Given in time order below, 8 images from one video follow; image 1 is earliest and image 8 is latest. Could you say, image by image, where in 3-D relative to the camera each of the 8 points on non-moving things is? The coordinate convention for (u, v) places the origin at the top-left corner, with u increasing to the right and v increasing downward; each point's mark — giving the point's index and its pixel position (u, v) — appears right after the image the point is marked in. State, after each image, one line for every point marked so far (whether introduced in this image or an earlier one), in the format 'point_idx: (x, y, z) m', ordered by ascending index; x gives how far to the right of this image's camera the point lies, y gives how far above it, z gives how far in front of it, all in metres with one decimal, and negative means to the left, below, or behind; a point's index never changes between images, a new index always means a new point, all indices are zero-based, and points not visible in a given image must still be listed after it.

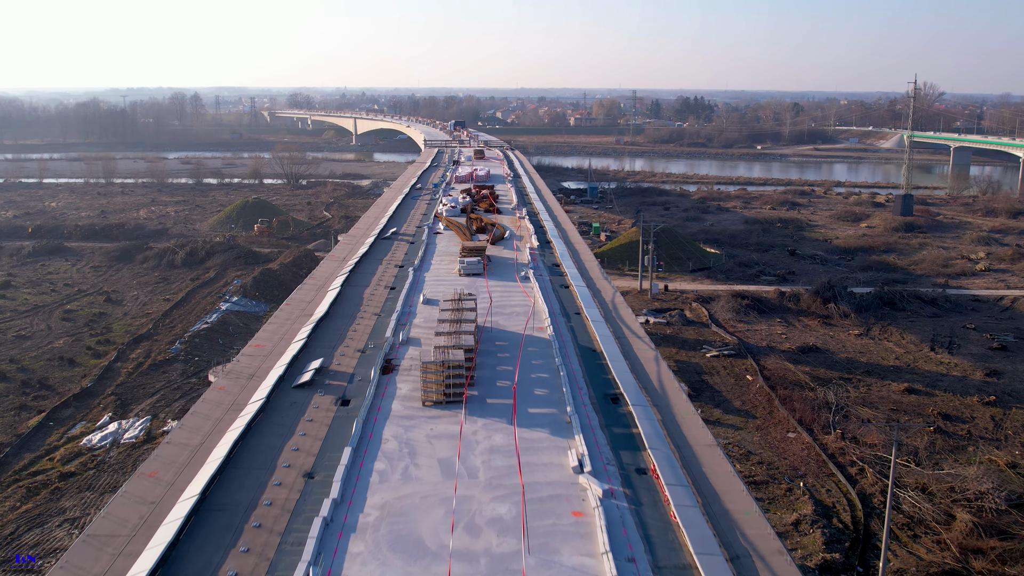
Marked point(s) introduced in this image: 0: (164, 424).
0: (-5.6, -2.2, +14.4) m
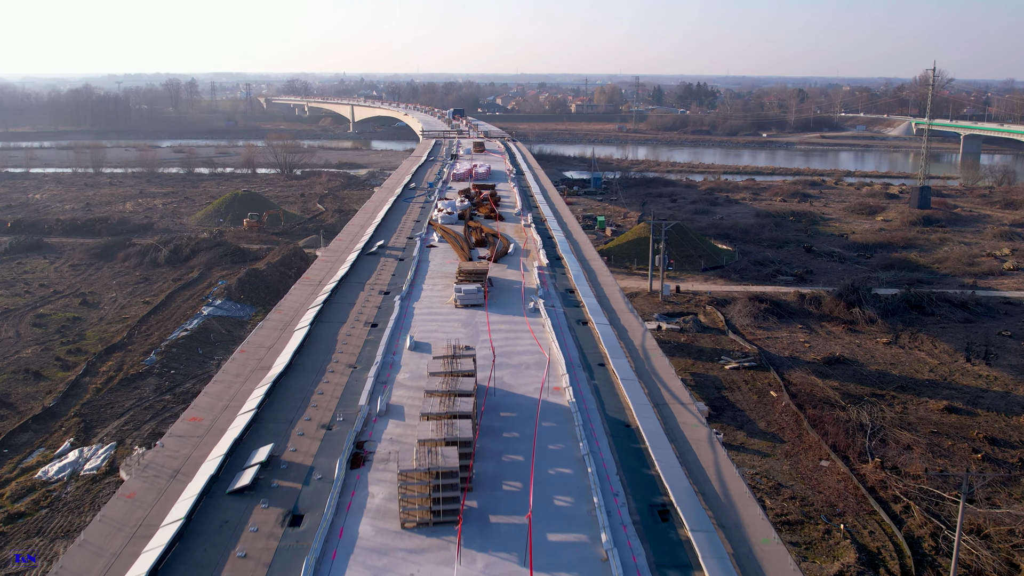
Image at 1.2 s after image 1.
0: (-5.5, -2.4, +13.0) m
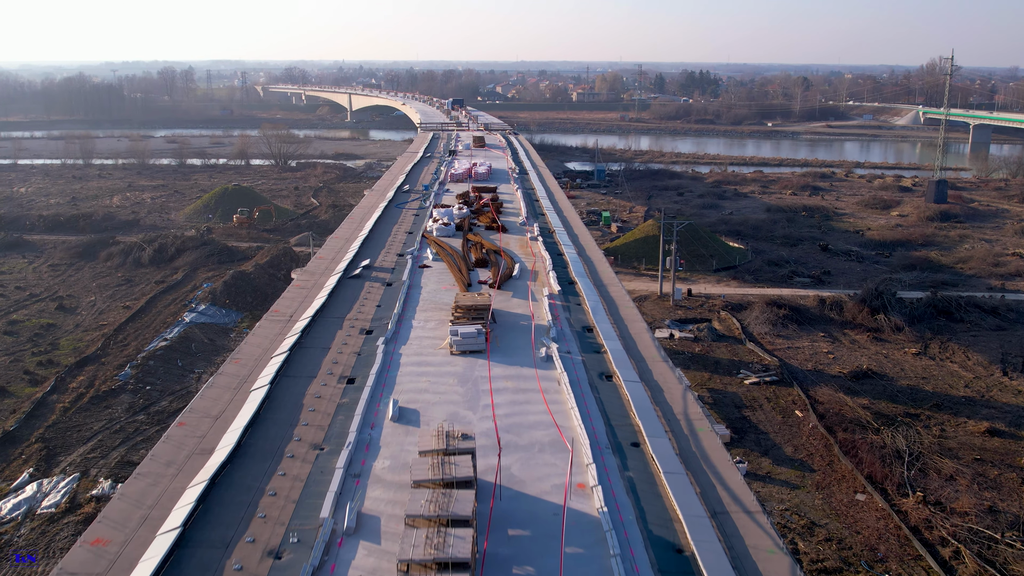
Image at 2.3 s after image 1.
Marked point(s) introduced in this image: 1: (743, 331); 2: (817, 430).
0: (-5.5, -2.6, +11.7) m
1: (+4.8, -0.9, +18.6) m
2: (+4.7, -2.2, +13.8) m
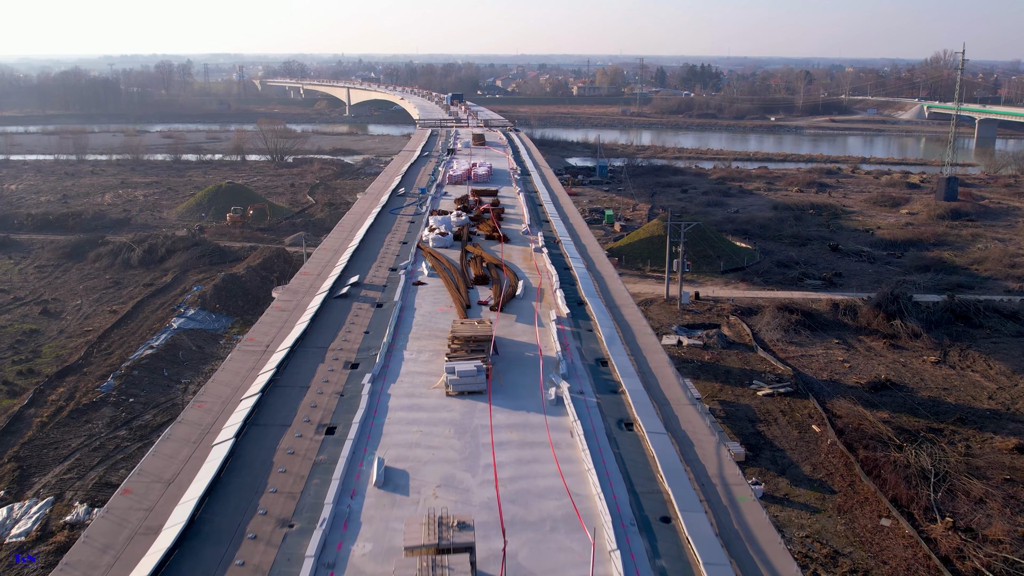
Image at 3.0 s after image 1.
0: (-5.5, -2.8, +11.0) m
1: (+4.8, -1.0, +17.8) m
2: (+4.7, -2.3, +13.0) m
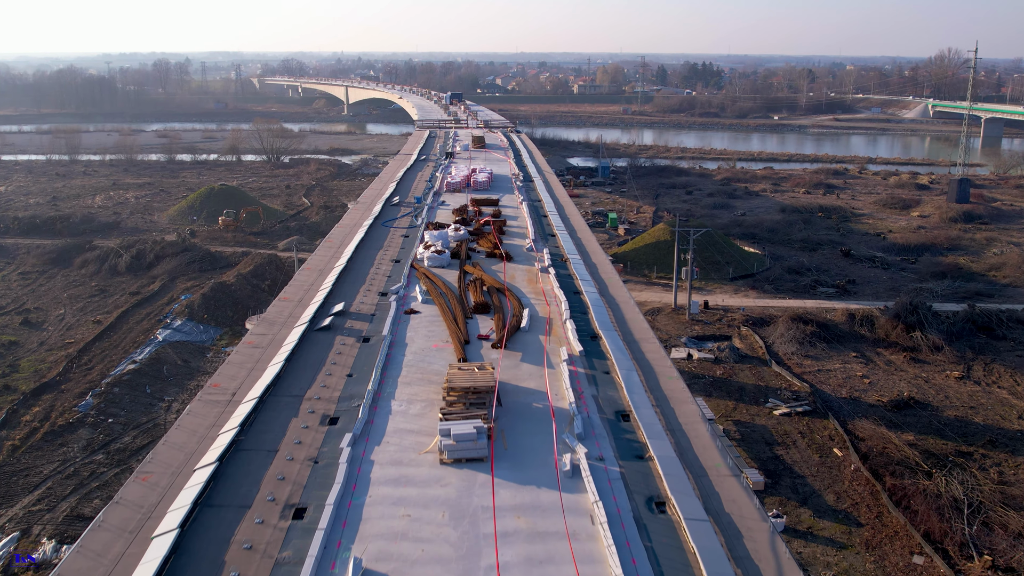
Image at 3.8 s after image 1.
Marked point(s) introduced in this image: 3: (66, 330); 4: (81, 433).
0: (-5.4, -3.0, +10.2) m
1: (+4.9, -1.2, +17.0) m
2: (+4.8, -2.5, +12.2) m
3: (-9.4, -0.9, +18.8) m
4: (-6.5, -2.2, +13.4) m
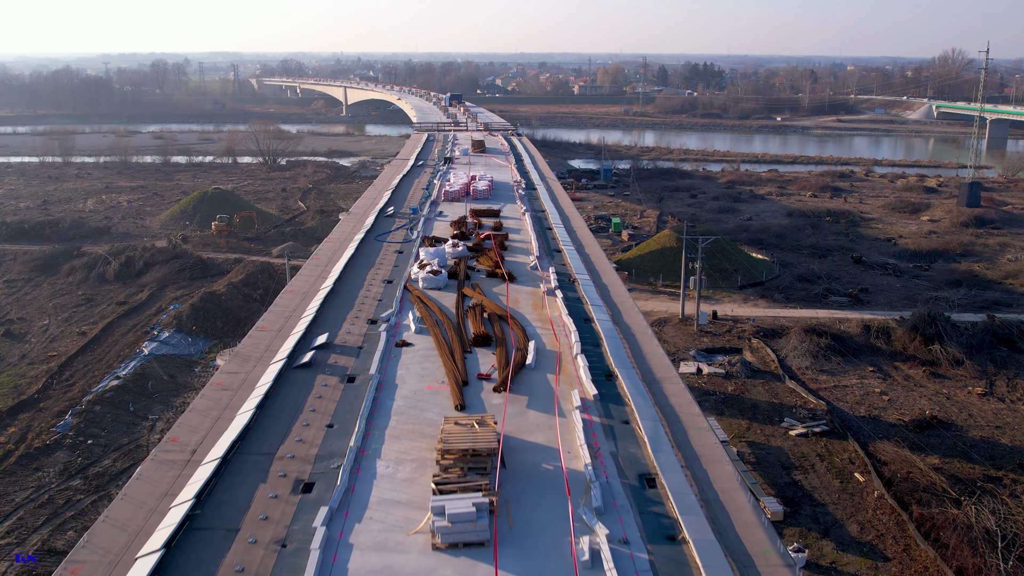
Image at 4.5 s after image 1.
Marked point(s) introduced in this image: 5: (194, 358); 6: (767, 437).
0: (-5.4, -3.2, +9.4) m
1: (+4.9, -1.4, +16.2) m
2: (+4.8, -2.7, +11.5) m
3: (-9.4, -1.1, +18.0) m
4: (-6.4, -2.4, +12.7) m
5: (-6.0, -1.3, +16.9) m
6: (+3.8, -2.2, +13.4) m
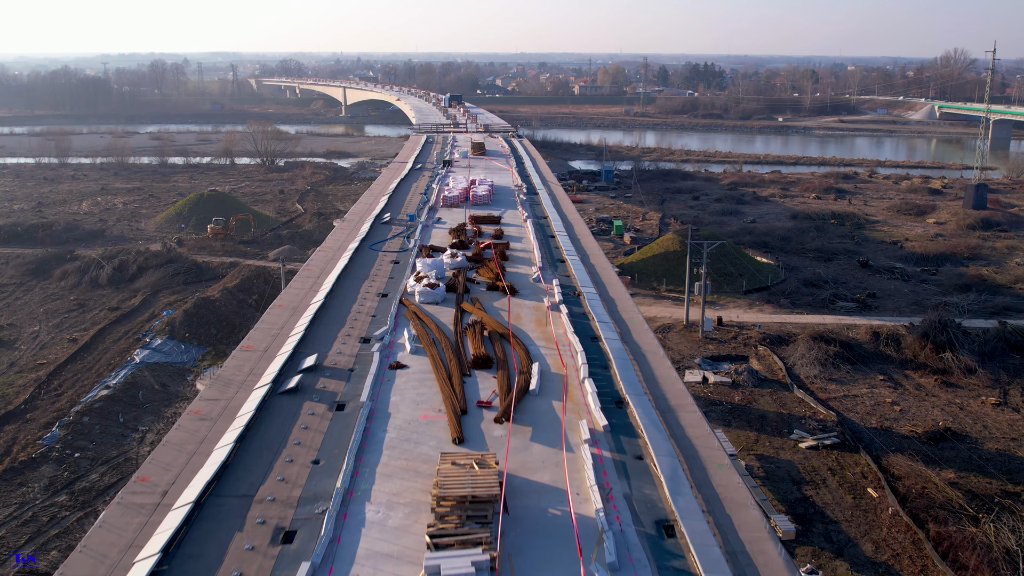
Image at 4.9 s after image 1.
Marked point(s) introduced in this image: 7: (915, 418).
0: (-5.4, -3.3, +9.0) m
1: (+4.9, -1.5, +15.8) m
2: (+4.8, -2.9, +11.1) m
3: (-9.3, -1.2, +17.6) m
4: (-6.4, -2.5, +12.3) m
5: (-6.0, -1.4, +16.4) m
6: (+3.8, -2.3, +13.0) m
7: (+6.4, -2.0, +14.1) m
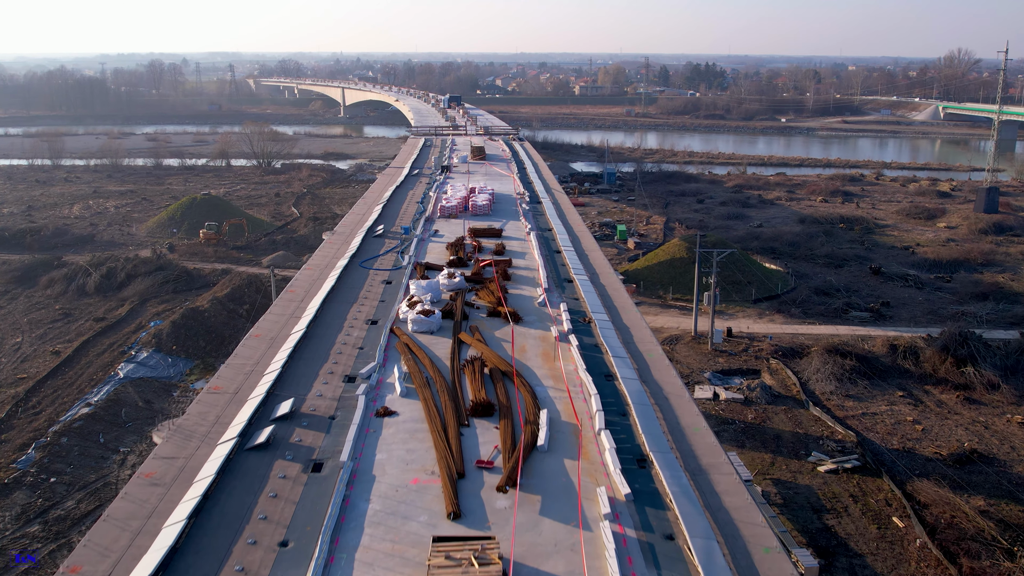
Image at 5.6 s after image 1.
0: (-5.4, -3.5, +8.3) m
1: (+4.9, -1.7, +15.1) m
2: (+4.8, -3.1, +10.3) m
3: (-9.3, -1.4, +16.9) m
4: (-6.4, -2.7, +11.5) m
5: (-6.0, -1.6, +15.7) m
6: (+3.9, -2.5, +12.3) m
7: (+6.4, -2.2, +13.4) m
